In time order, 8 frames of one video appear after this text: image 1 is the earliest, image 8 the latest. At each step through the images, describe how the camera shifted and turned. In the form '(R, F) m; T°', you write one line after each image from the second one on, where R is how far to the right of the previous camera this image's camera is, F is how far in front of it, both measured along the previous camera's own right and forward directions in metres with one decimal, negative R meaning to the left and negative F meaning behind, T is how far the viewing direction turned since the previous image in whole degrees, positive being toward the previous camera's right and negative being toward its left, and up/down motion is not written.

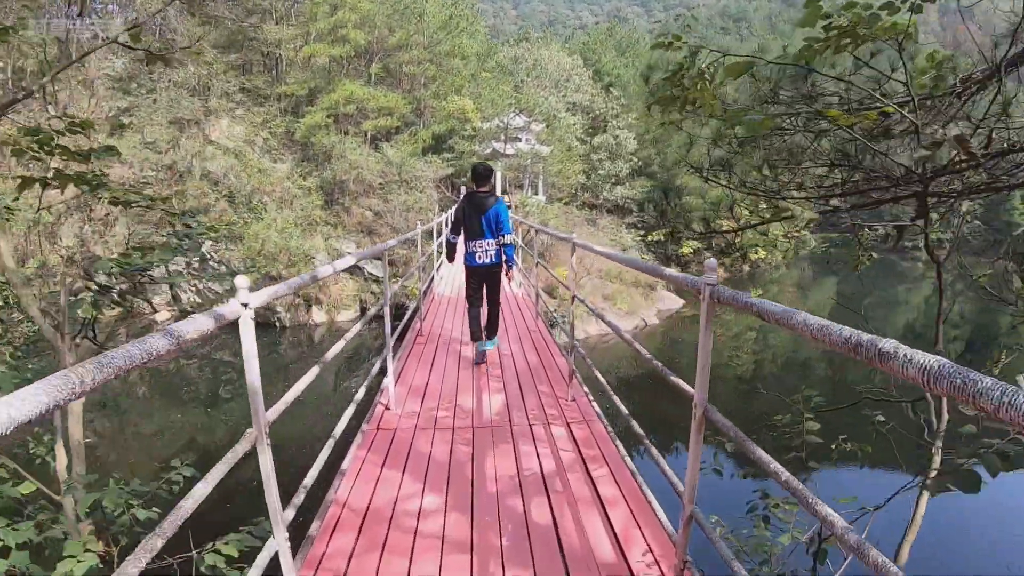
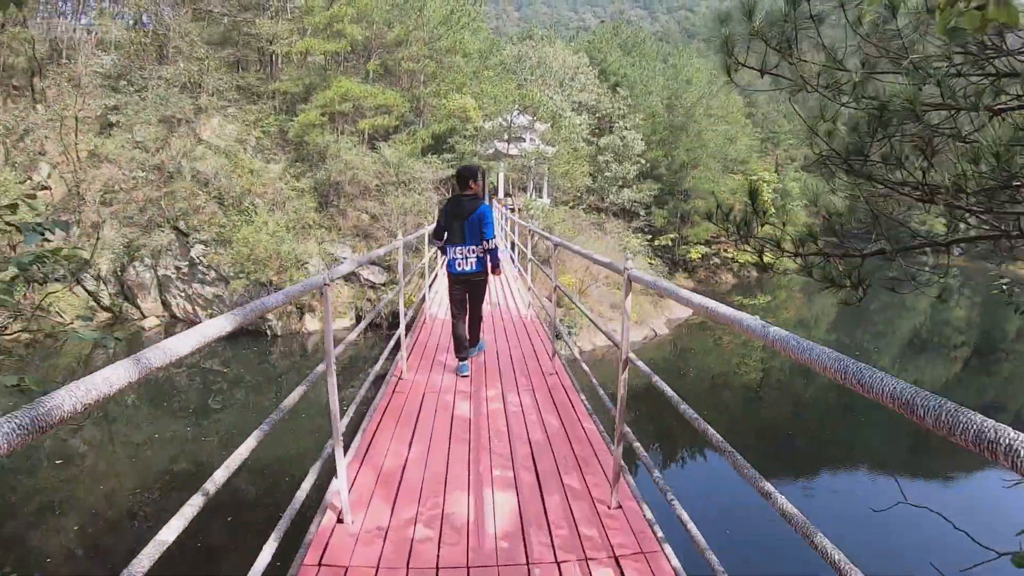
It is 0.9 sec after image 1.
(0.0, +0.6) m; 0°
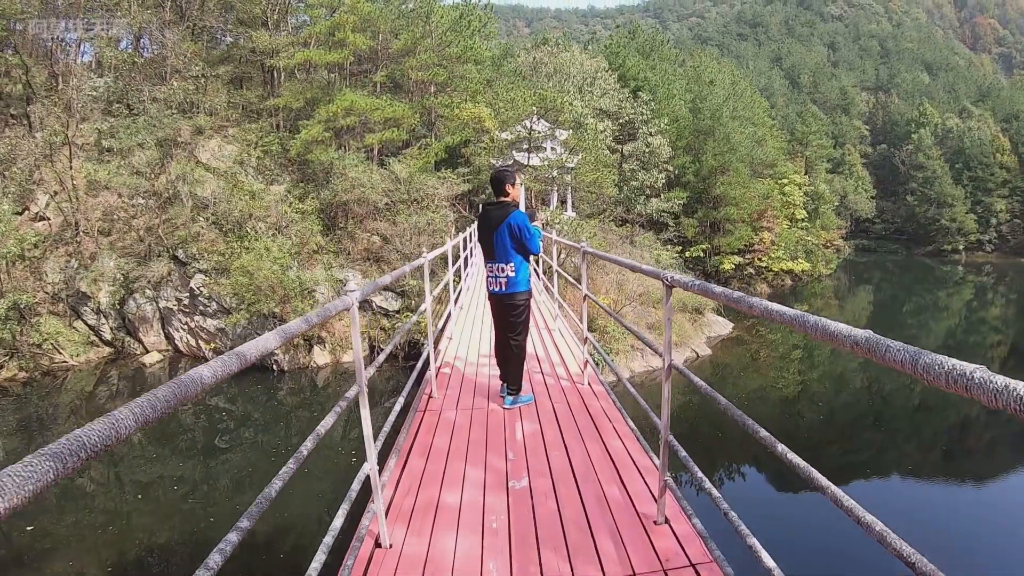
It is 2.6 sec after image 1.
(-0.2, +1.0) m; -1°
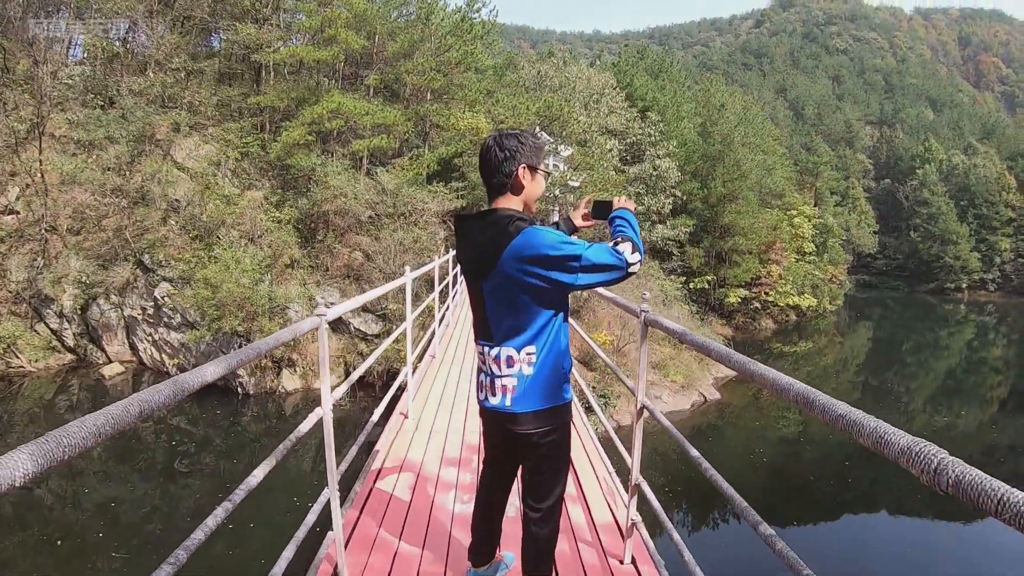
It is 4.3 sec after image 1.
(0.0, +0.9) m; 0°
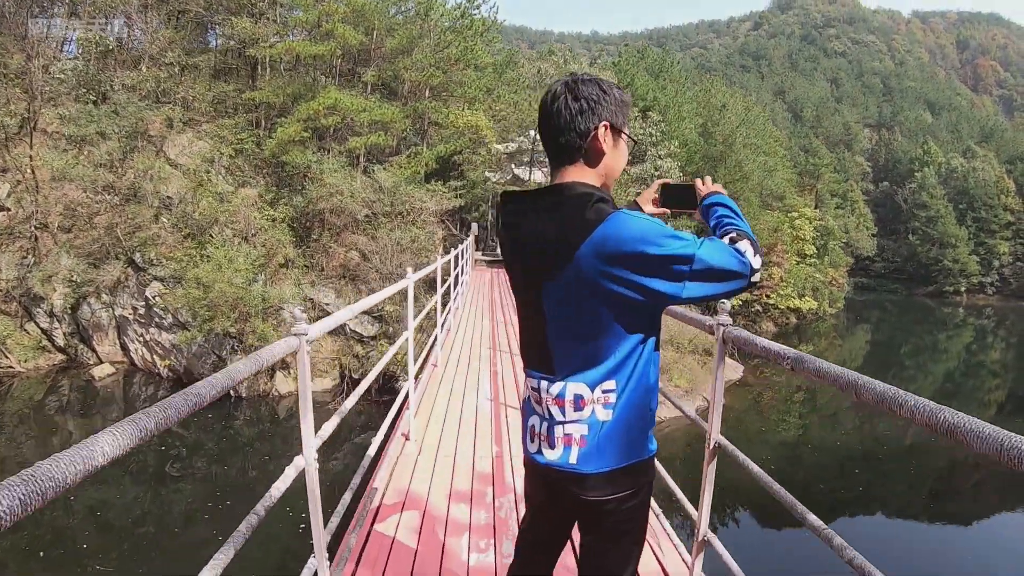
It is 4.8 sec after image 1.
(0.0, +0.2) m; 0°
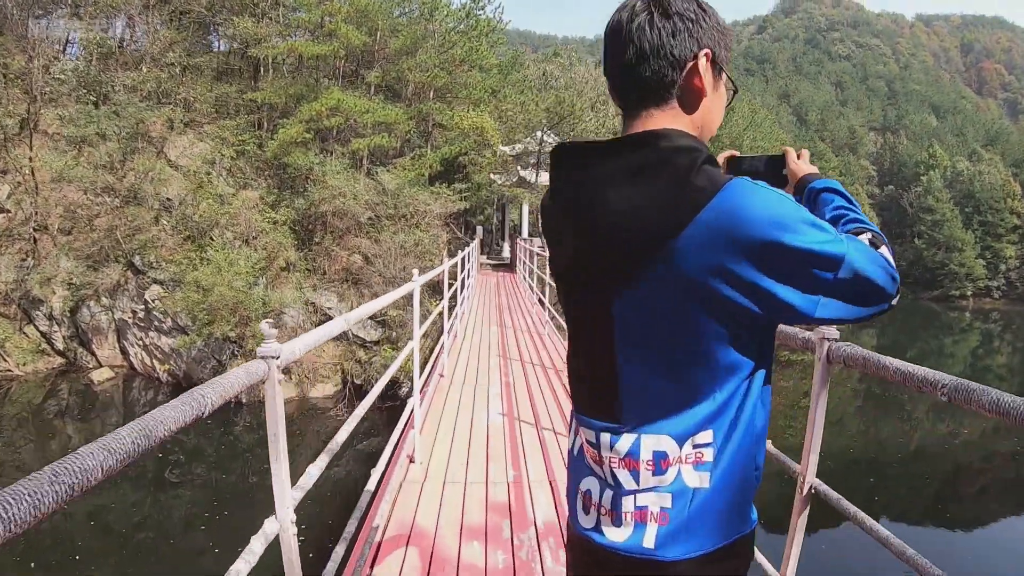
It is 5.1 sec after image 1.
(-0.1, +0.2) m; 0°
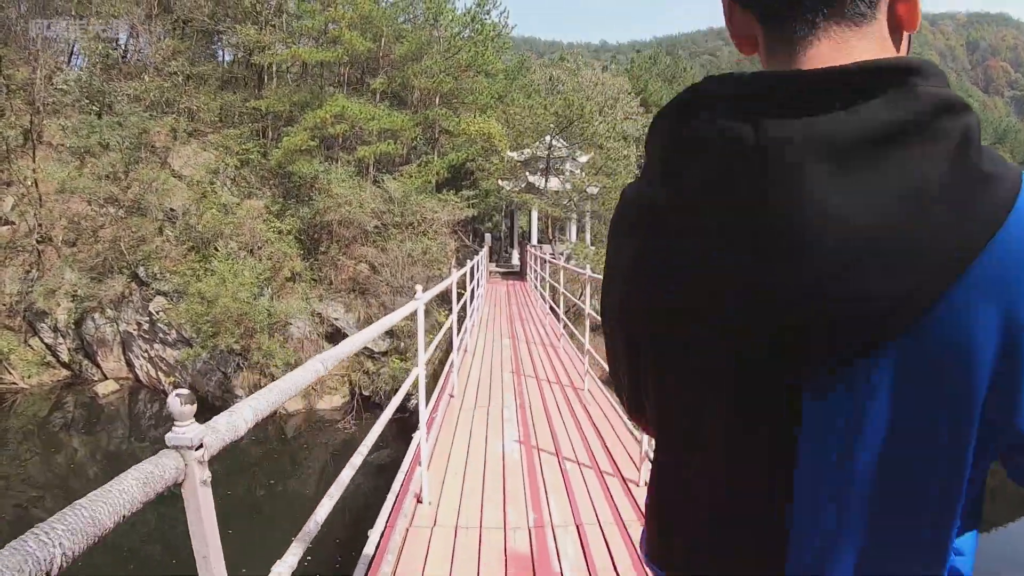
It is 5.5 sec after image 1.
(-0.1, +0.2) m; -1°
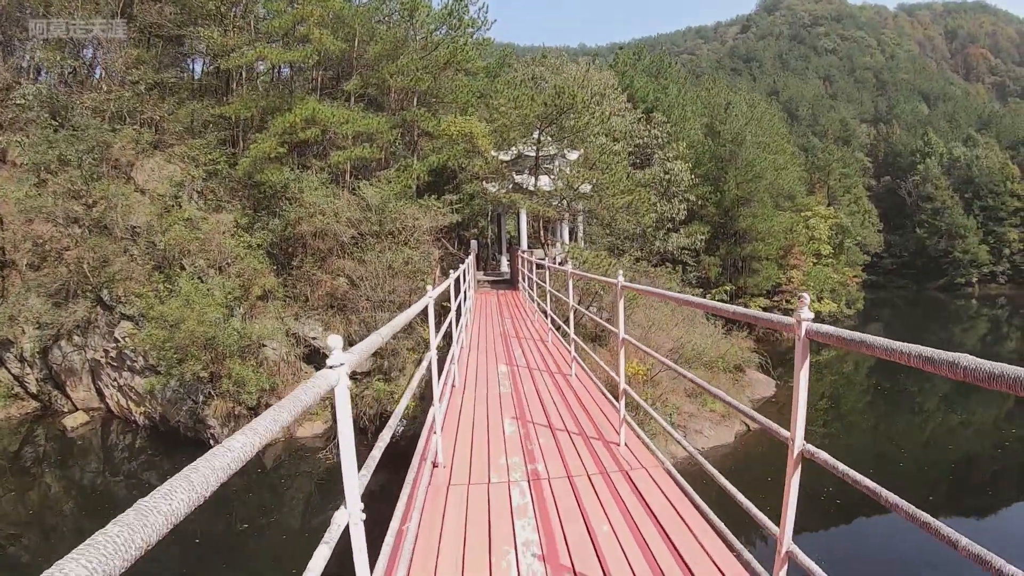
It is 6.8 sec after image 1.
(0.0, +0.6) m; +1°
